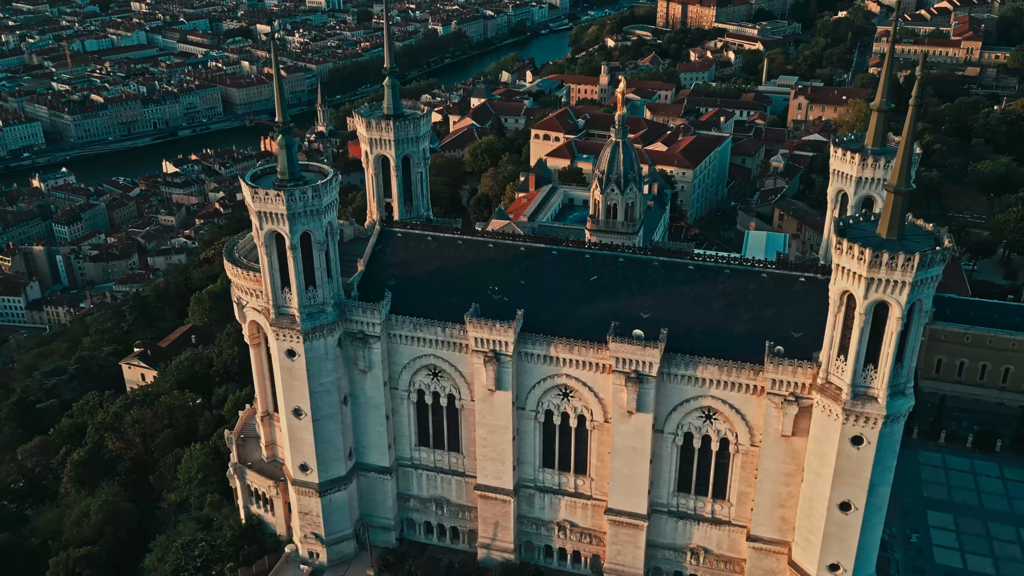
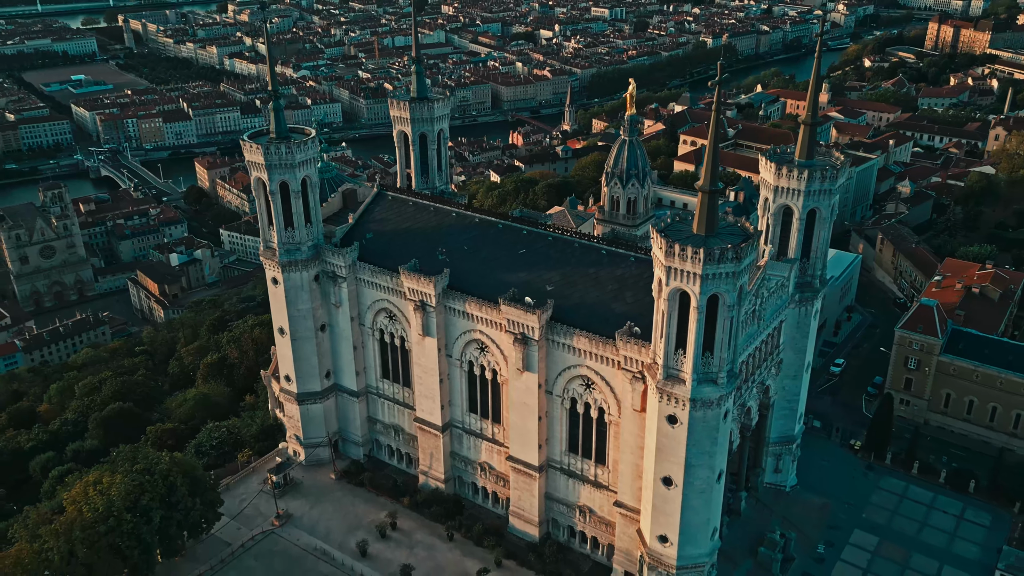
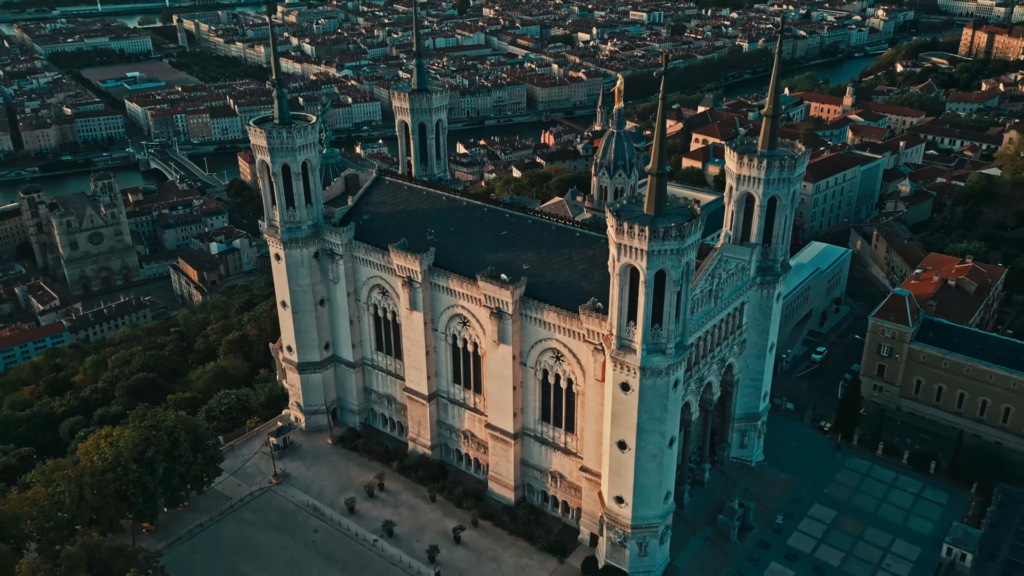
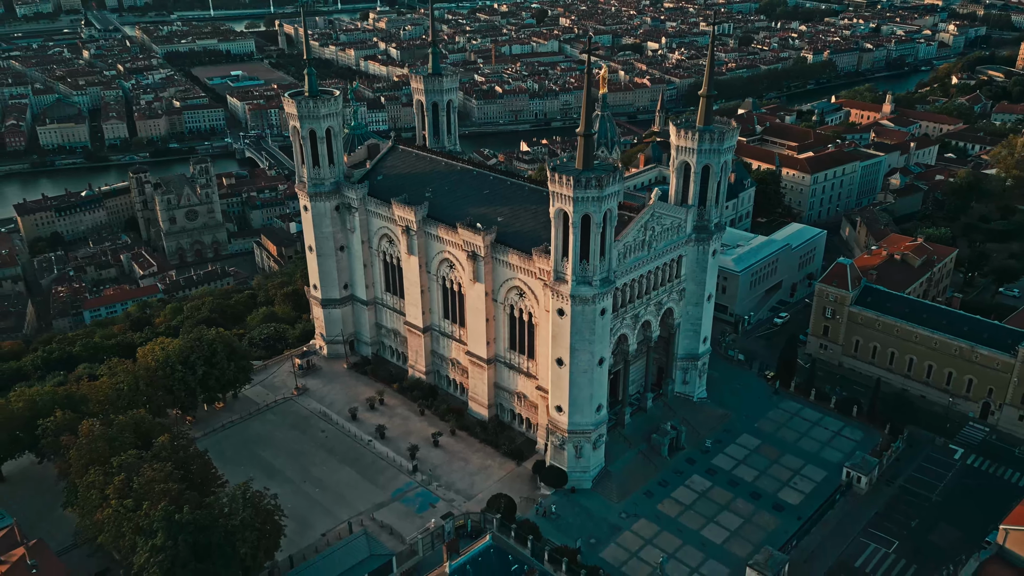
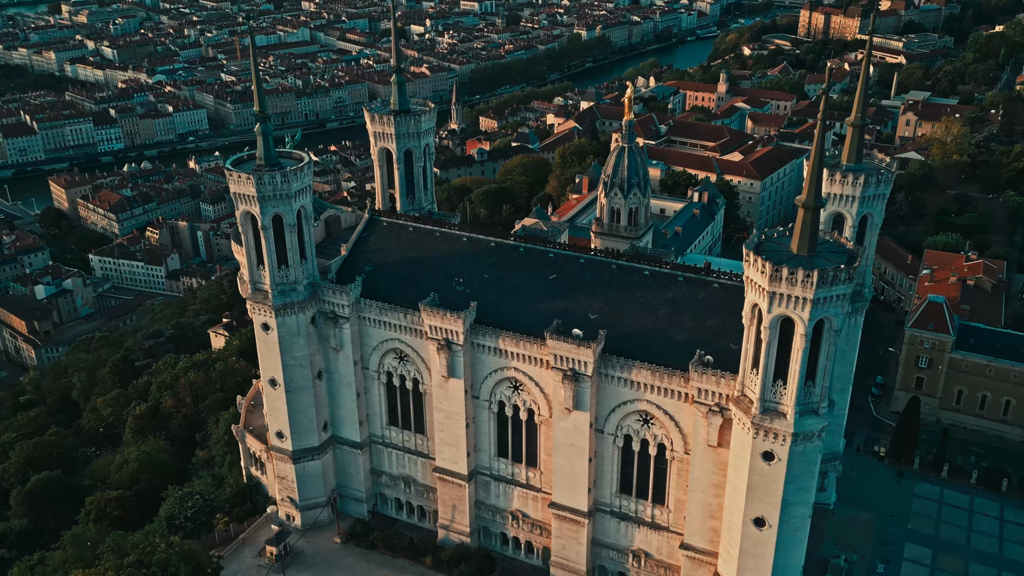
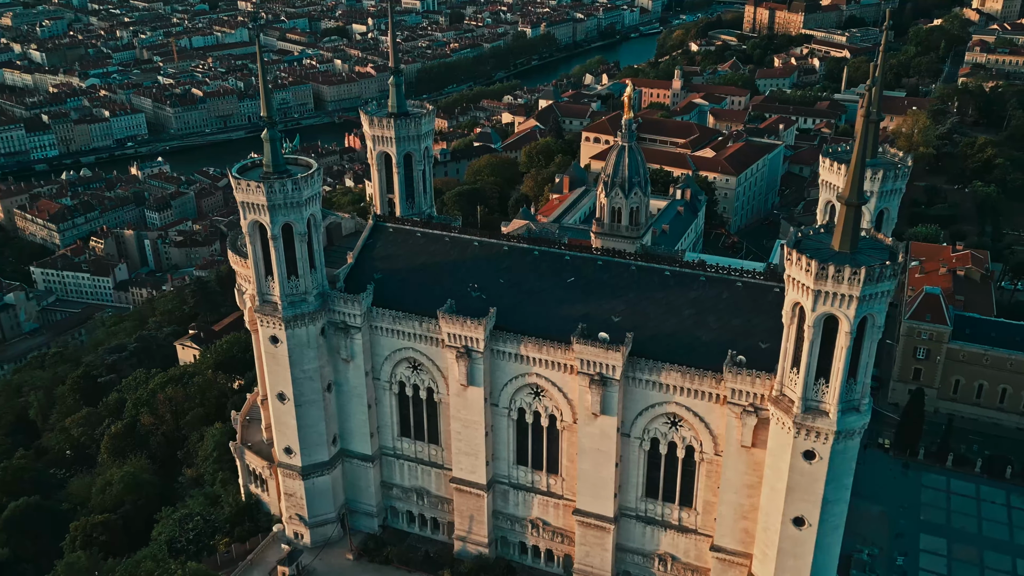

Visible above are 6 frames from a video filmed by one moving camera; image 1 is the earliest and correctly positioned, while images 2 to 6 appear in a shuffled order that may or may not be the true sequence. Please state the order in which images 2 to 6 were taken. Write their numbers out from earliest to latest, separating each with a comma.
6, 5, 2, 3, 4
